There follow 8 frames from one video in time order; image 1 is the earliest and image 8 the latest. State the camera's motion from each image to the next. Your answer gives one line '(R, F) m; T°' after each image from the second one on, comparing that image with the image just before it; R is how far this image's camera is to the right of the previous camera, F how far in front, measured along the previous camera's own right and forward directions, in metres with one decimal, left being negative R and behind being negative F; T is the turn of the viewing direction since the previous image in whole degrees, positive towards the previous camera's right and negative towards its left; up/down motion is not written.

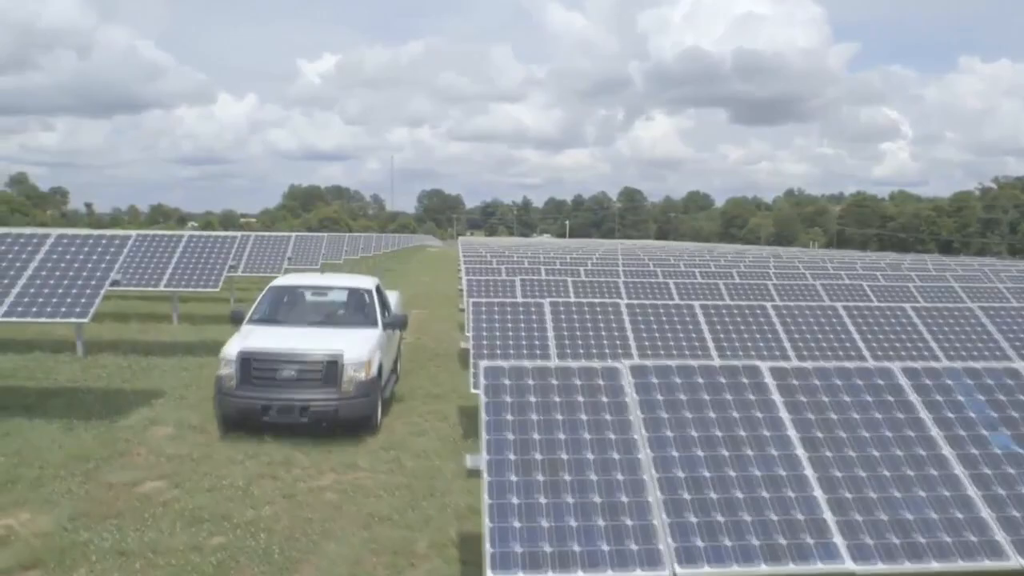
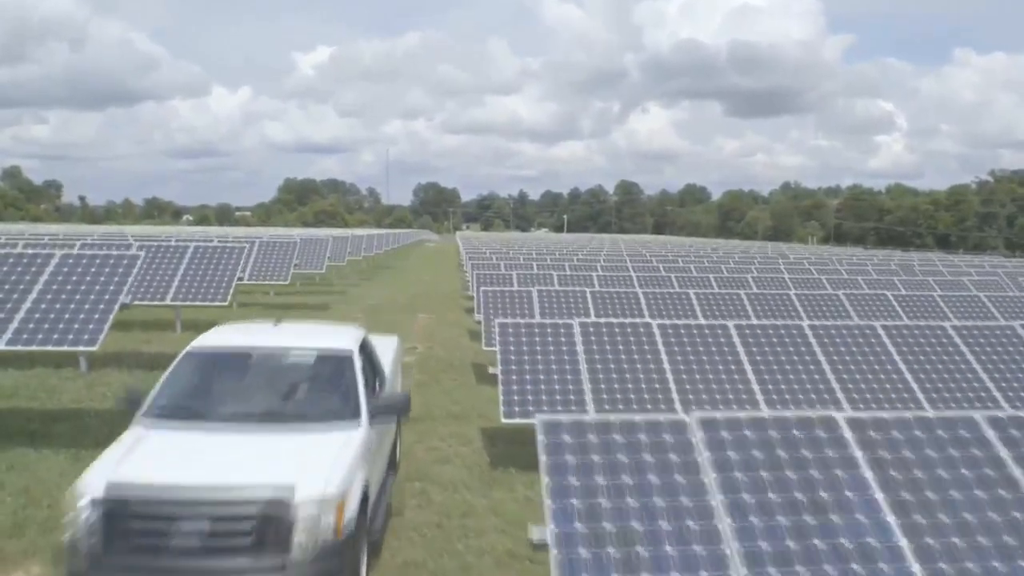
(-0.4, +0.5) m; 0°
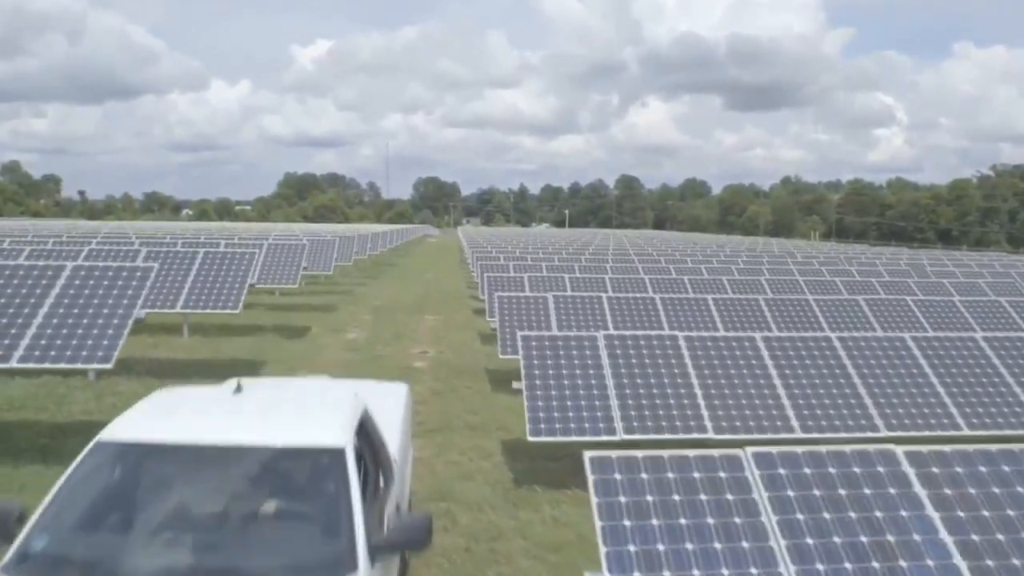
(-0.3, +0.2) m; 0°
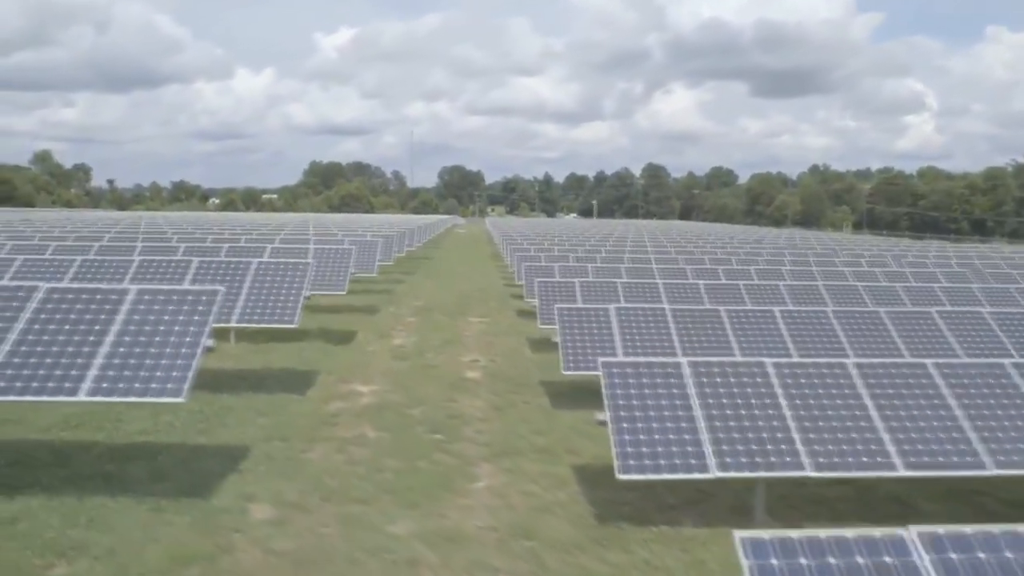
(-0.6, +0.5) m; -2°
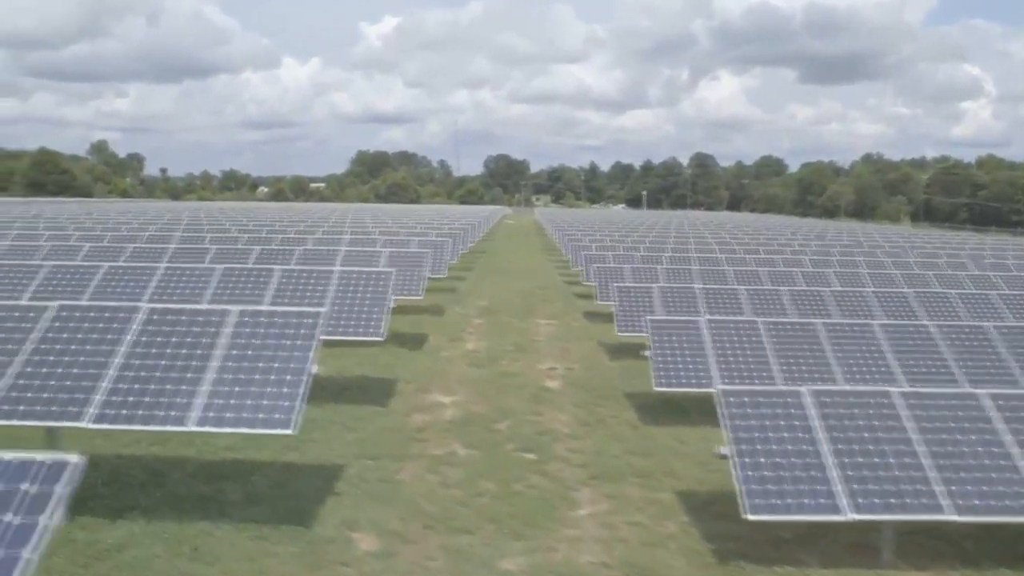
(-0.7, +0.4) m; -3°
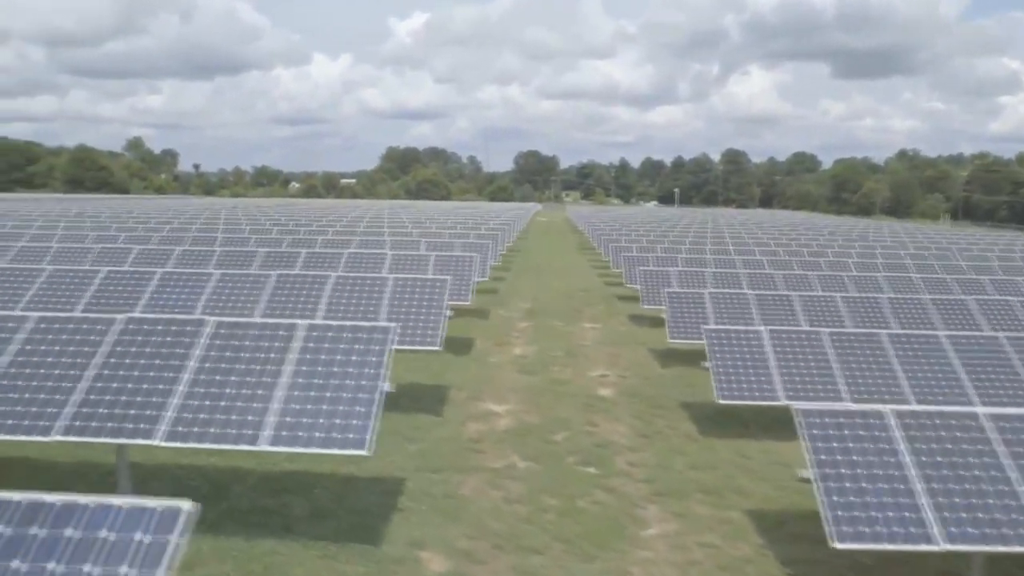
(-0.4, +0.2) m; -2°
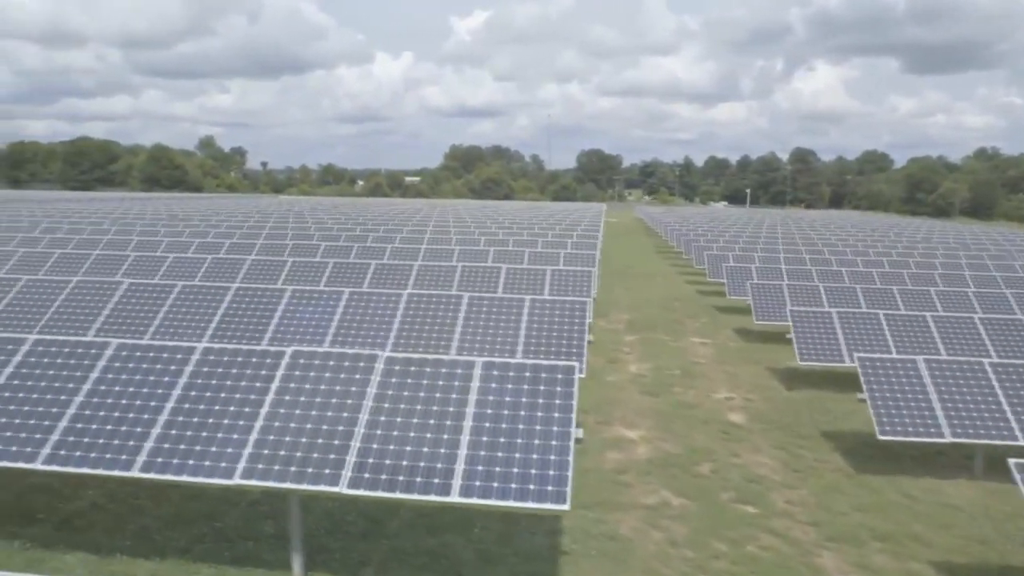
(-1.2, +0.4) m; -4°
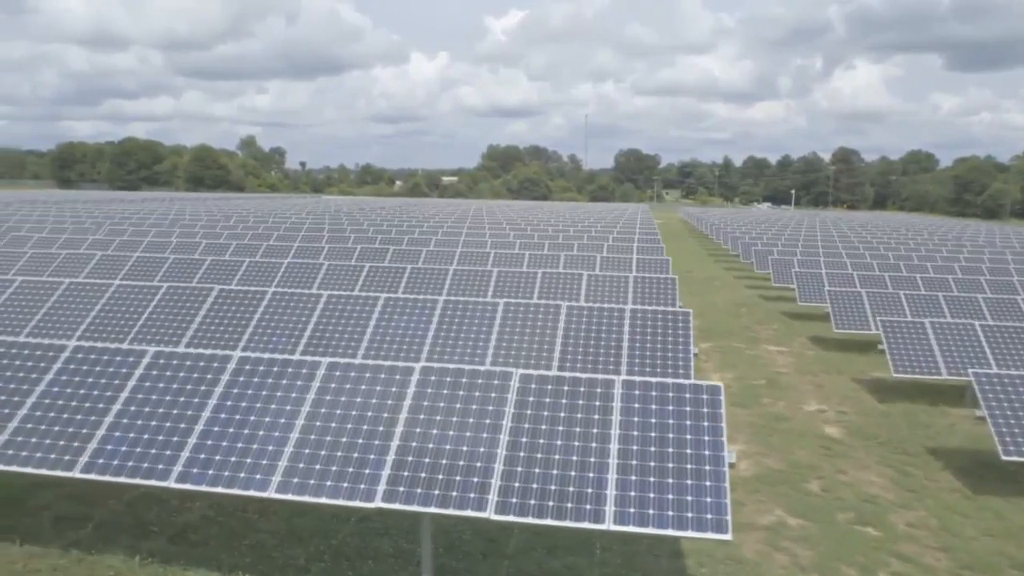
(-1.0, +0.2) m; -2°
